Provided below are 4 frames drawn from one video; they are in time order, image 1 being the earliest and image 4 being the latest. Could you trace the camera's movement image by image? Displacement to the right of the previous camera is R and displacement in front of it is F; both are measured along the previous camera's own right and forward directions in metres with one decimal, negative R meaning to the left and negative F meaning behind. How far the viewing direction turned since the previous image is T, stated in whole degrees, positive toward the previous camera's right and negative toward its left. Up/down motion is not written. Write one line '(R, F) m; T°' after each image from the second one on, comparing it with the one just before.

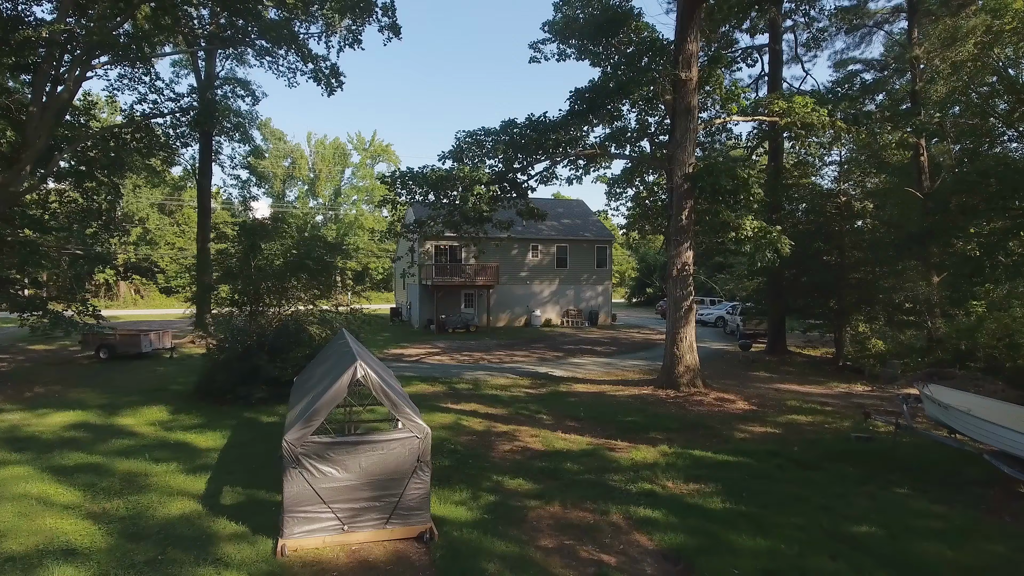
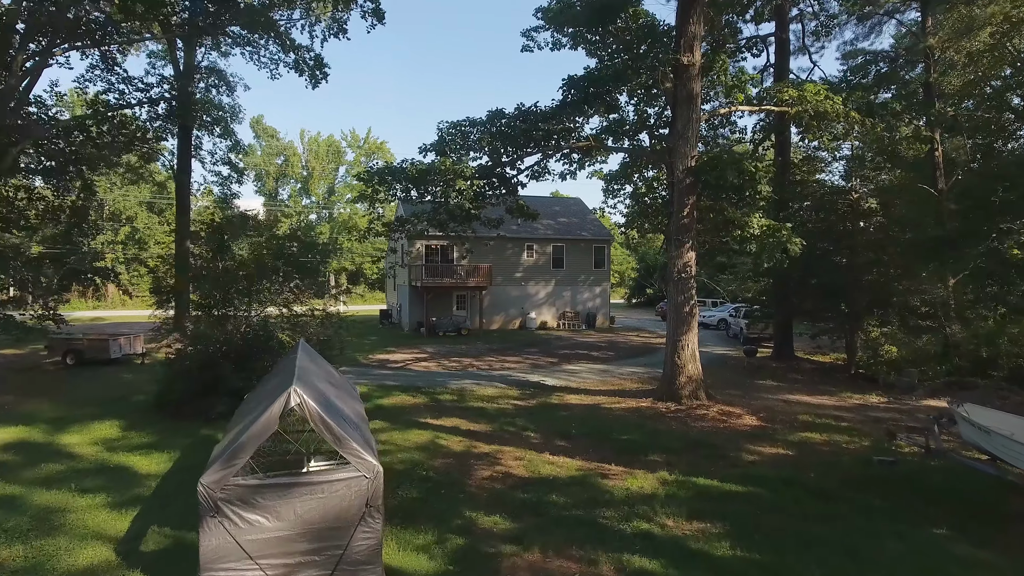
(+0.3, +1.0) m; 0°
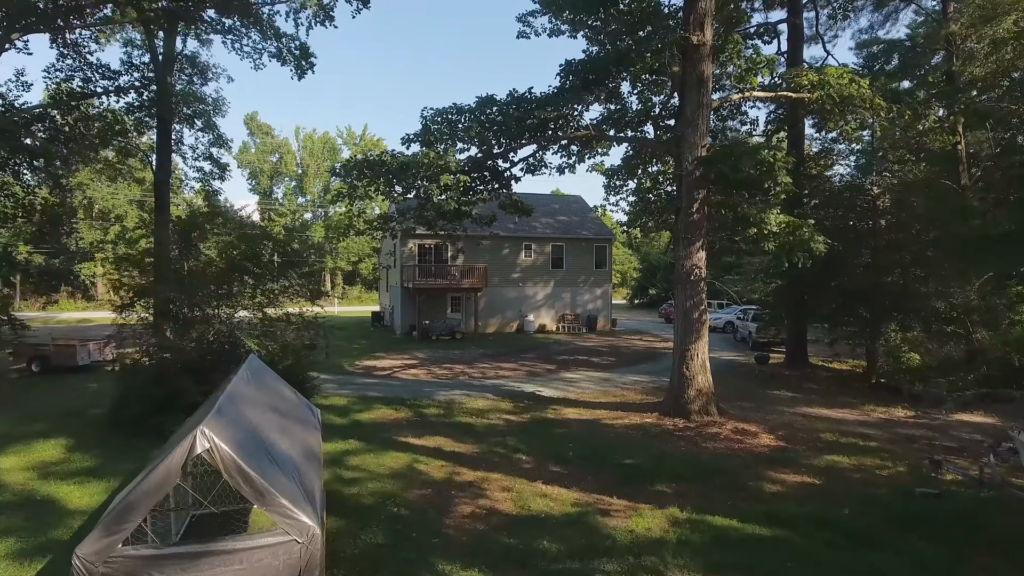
(+0.2, +1.1) m; 0°
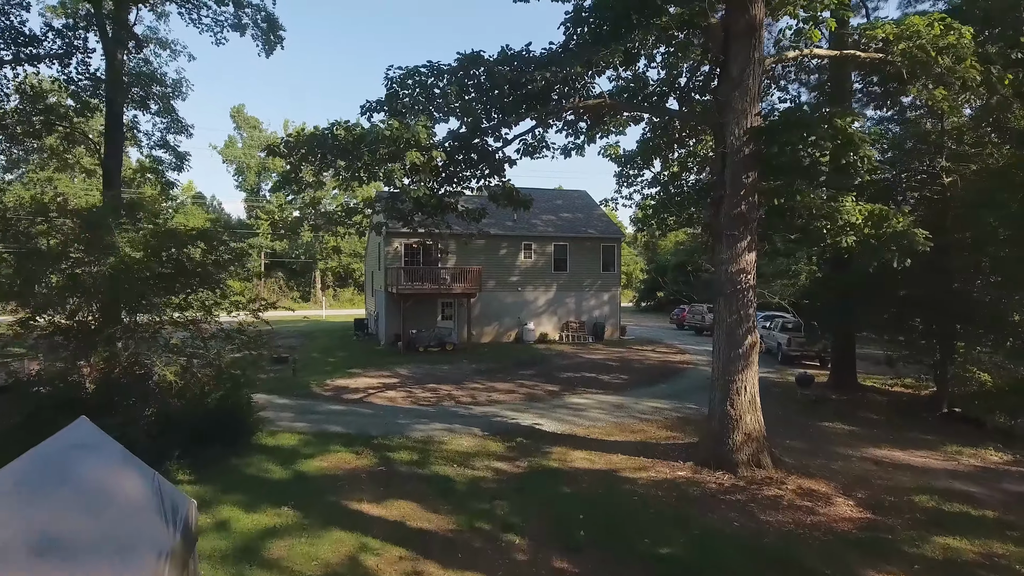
(+0.2, +2.4) m; 0°
